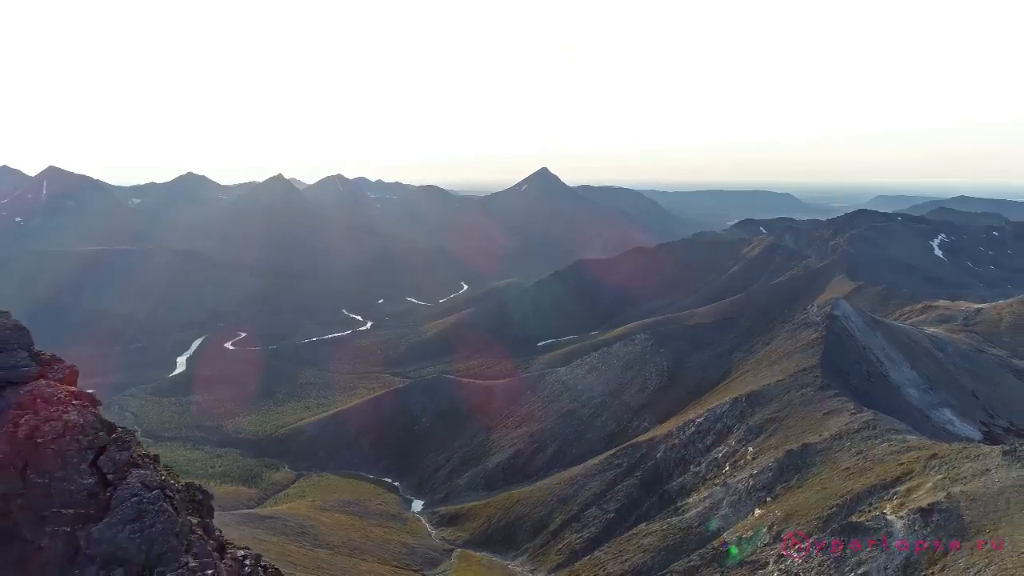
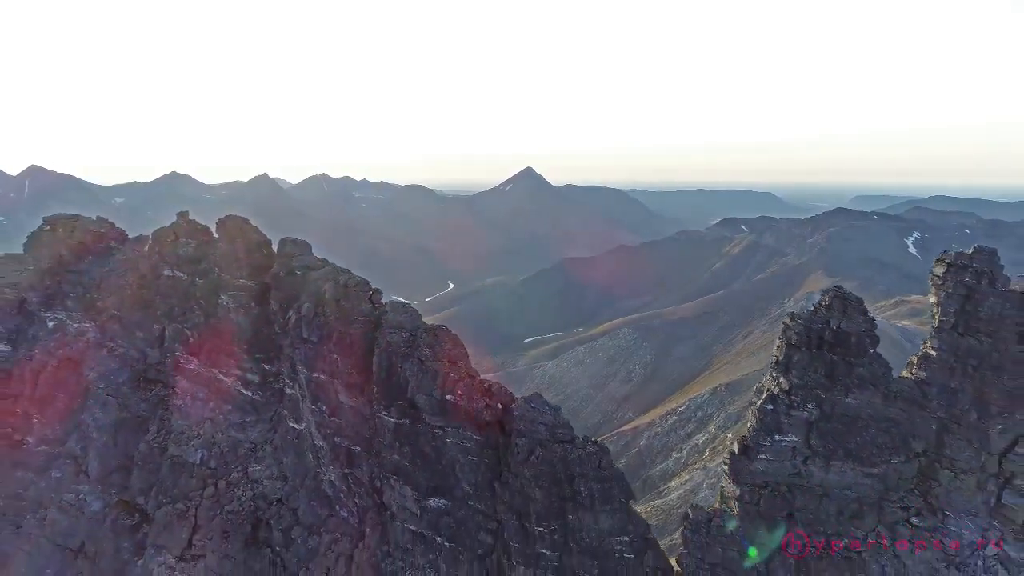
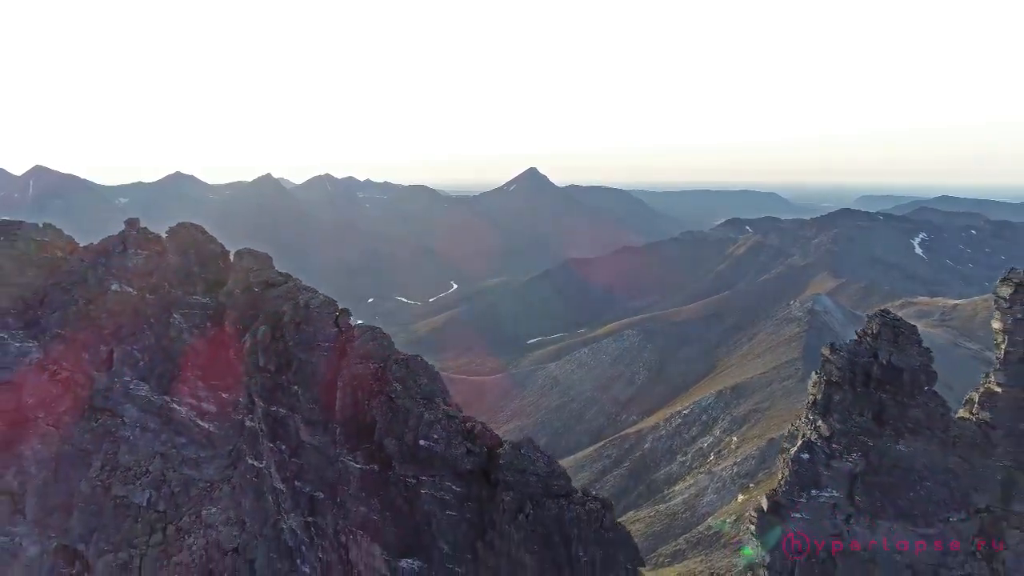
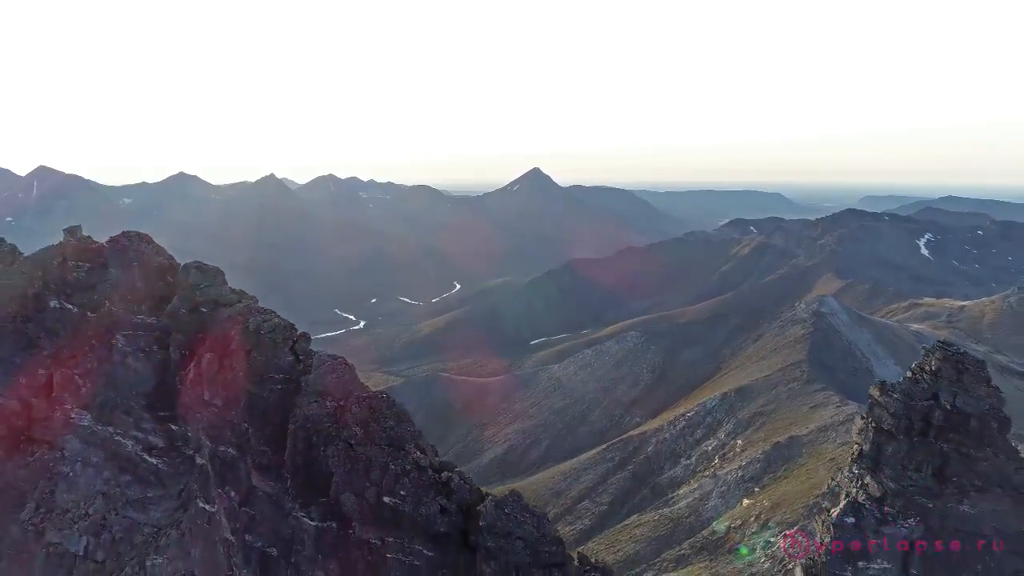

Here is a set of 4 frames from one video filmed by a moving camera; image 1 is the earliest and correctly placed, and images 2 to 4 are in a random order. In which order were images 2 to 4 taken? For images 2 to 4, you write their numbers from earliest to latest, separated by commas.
4, 3, 2
